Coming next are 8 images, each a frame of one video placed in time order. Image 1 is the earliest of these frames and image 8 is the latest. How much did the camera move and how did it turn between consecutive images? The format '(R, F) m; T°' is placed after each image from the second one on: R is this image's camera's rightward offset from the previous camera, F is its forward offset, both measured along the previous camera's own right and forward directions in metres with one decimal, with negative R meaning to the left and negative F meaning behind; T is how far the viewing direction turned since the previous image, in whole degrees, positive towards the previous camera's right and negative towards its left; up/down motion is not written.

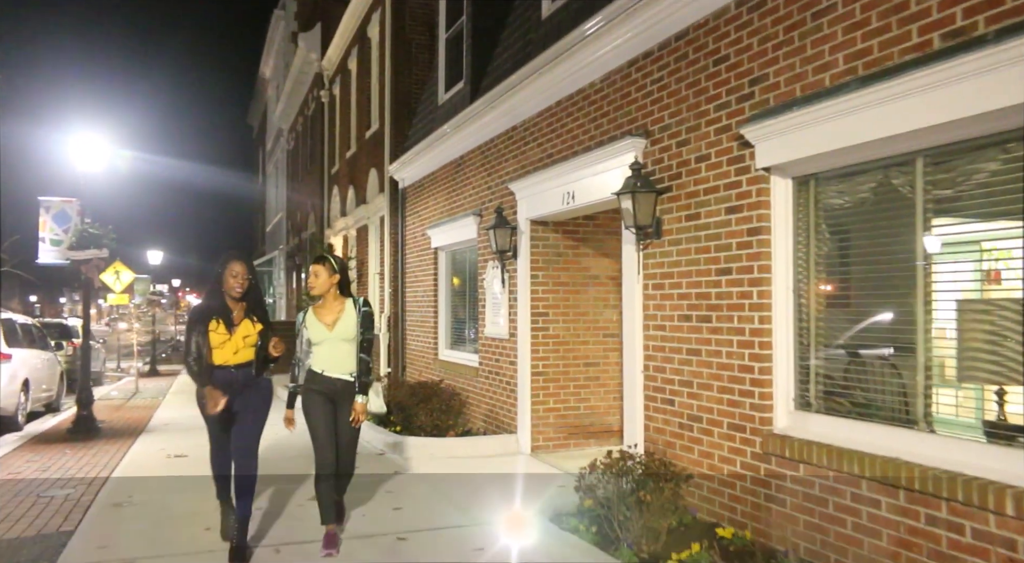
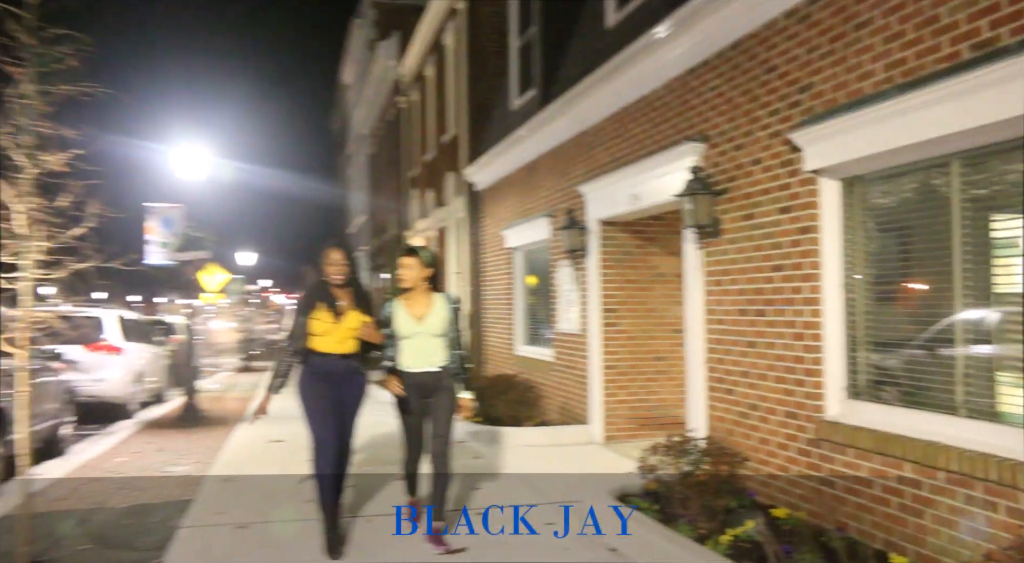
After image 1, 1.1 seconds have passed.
(+0.1, -0.4) m; -7°
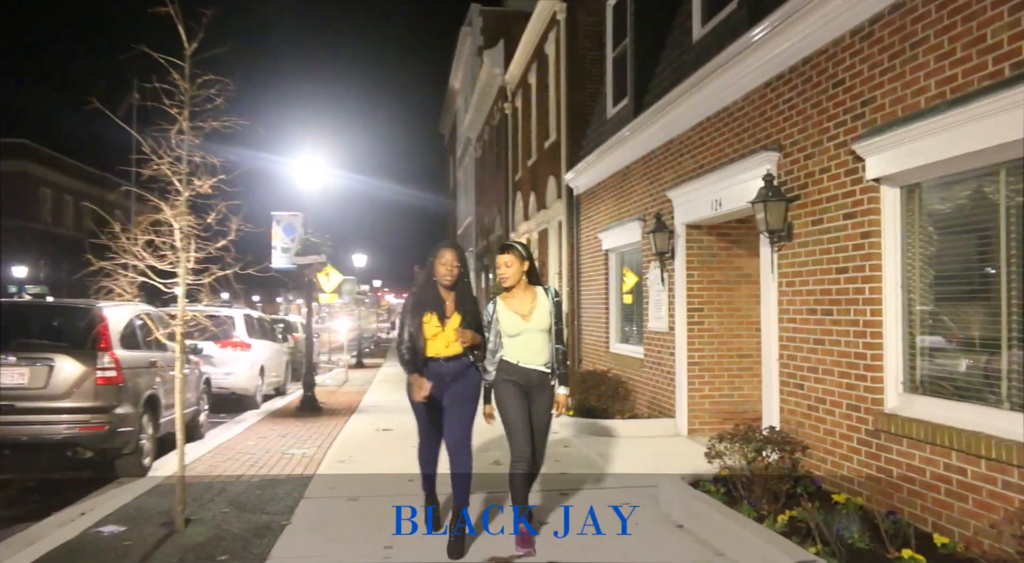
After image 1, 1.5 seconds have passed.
(+0.2, -0.6) m; -9°
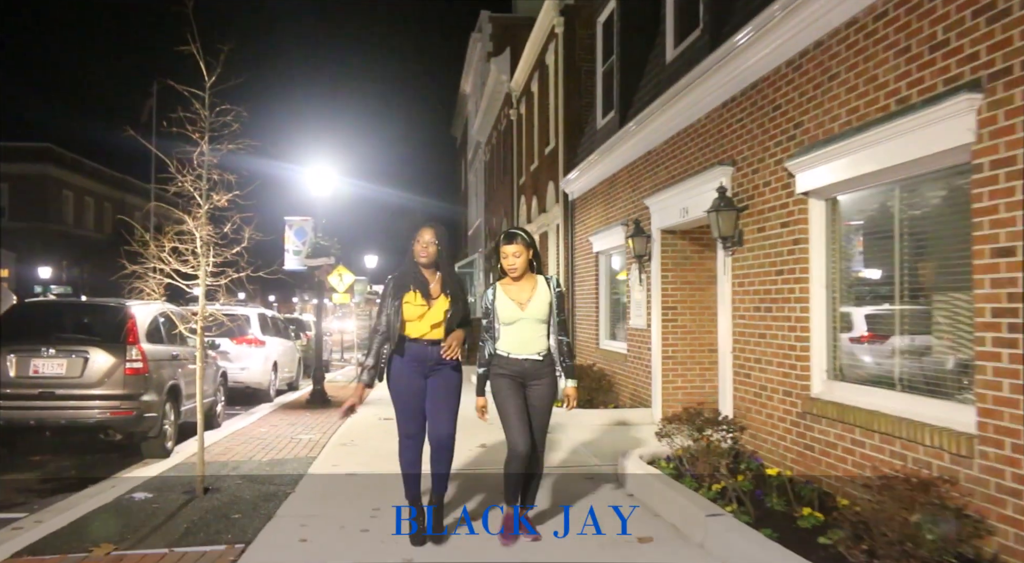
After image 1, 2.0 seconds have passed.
(+0.3, -0.6) m; -1°
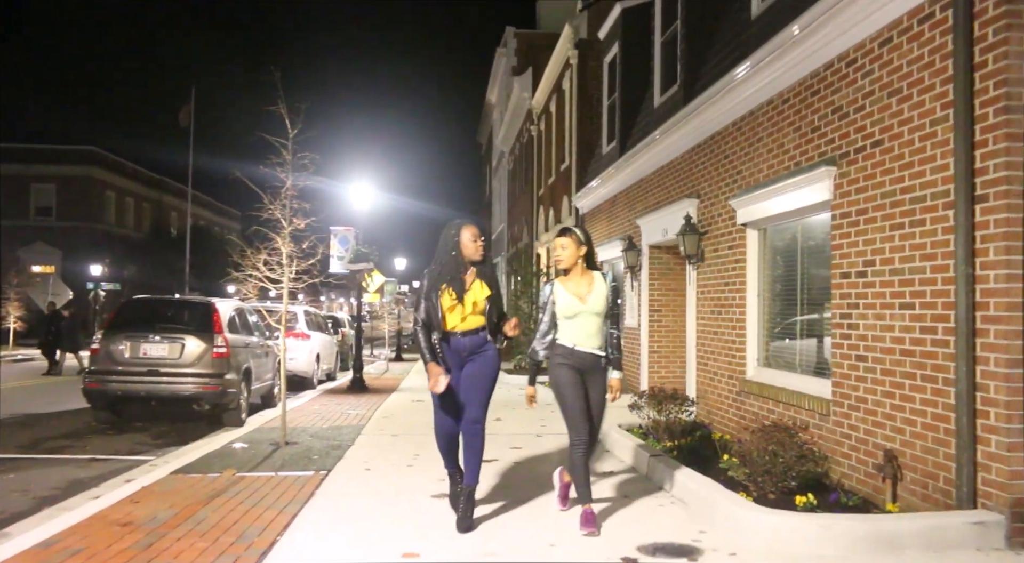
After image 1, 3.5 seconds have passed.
(+0.1, -1.5) m; -2°
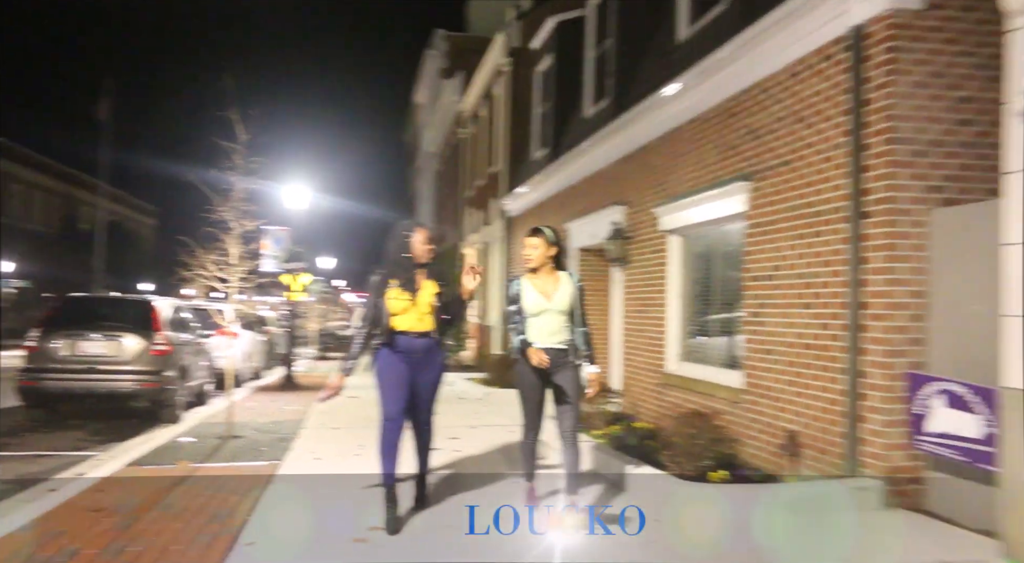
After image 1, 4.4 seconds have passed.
(-0.3, -0.4) m; +7°
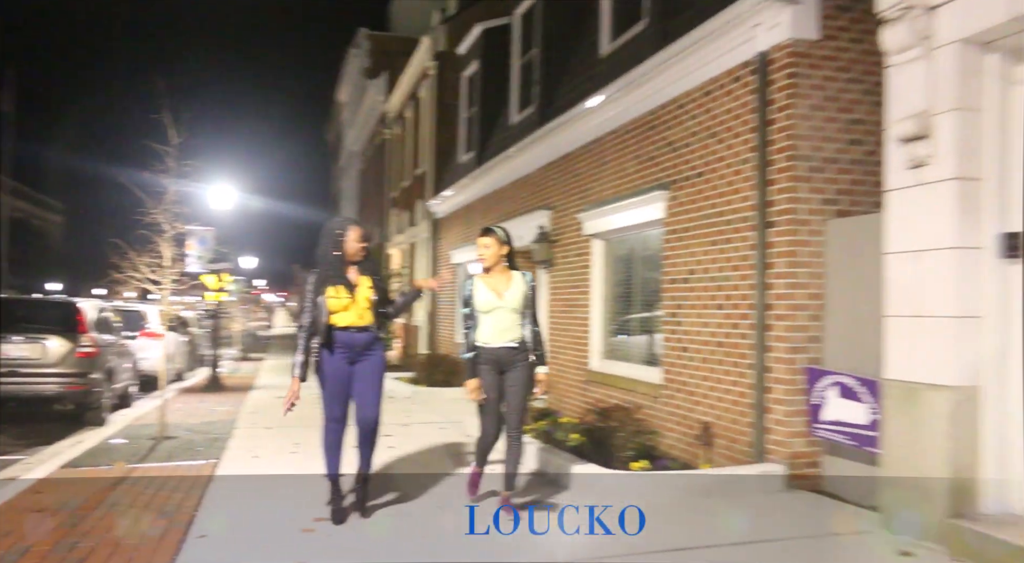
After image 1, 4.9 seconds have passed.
(-0.2, -0.3) m; +7°
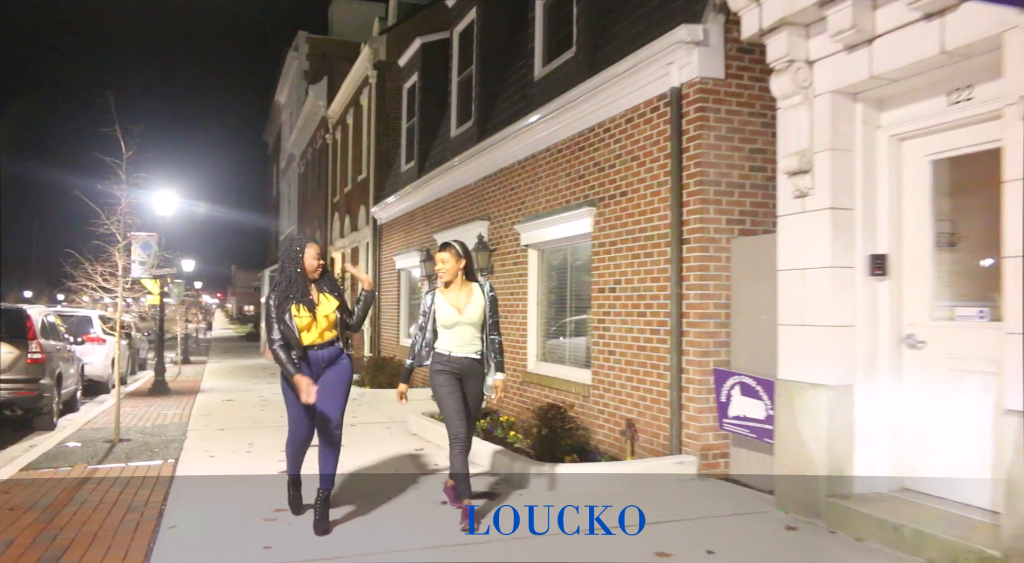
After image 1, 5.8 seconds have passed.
(0.0, -0.7) m; +5°
